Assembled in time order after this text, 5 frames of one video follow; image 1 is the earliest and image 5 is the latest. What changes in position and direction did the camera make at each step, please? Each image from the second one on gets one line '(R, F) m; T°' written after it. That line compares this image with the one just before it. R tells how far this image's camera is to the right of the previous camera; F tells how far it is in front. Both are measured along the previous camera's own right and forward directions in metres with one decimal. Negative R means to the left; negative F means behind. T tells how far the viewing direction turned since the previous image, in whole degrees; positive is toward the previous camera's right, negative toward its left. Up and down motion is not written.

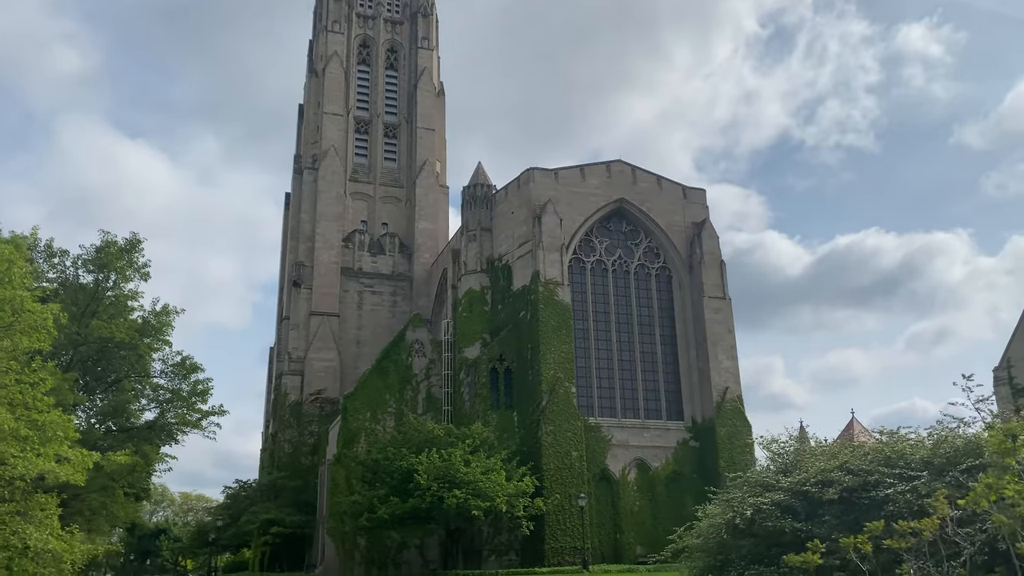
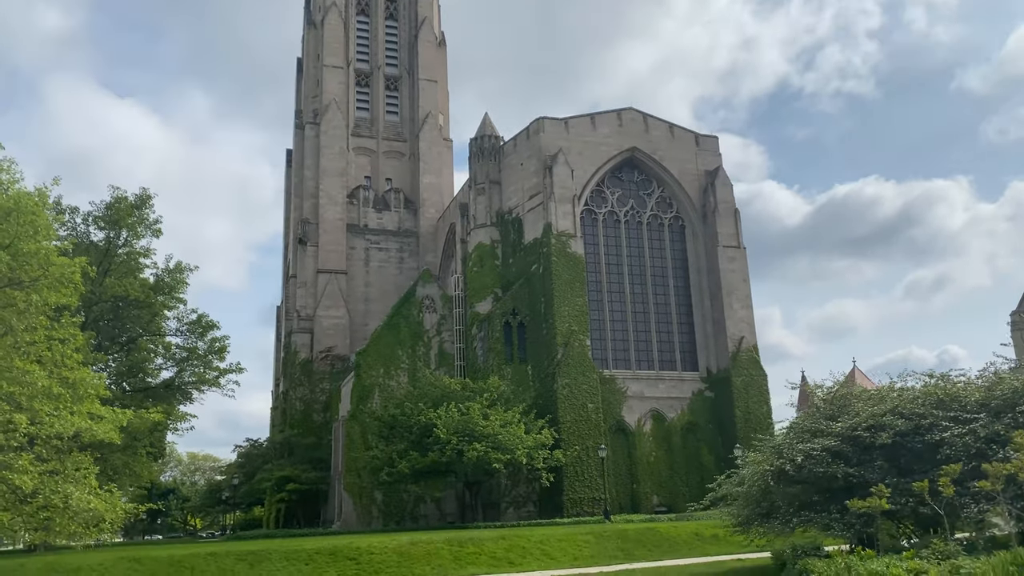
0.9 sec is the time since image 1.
(-0.7, +0.4) m; 0°
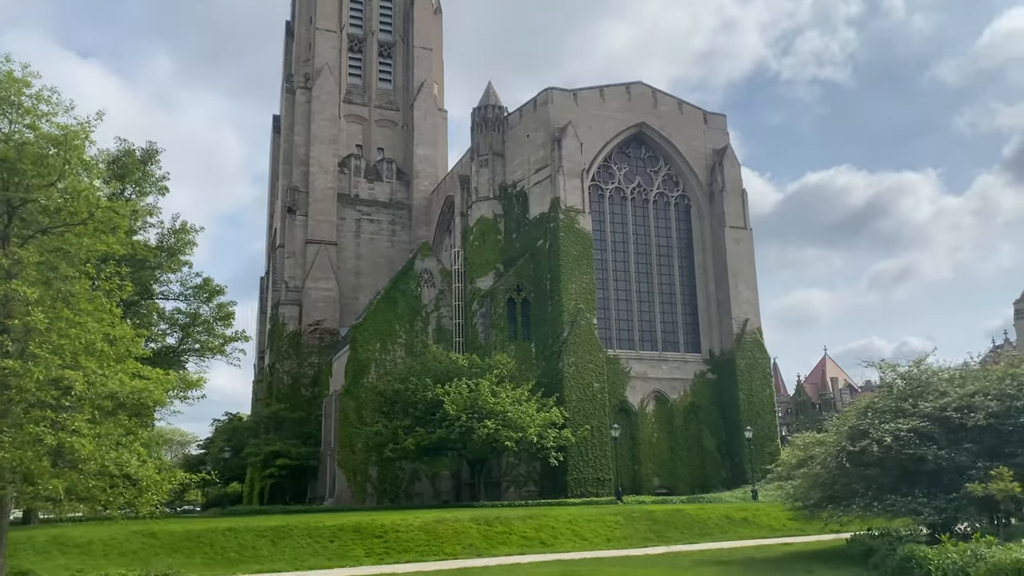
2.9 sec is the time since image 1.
(-1.6, +0.9) m; +2°
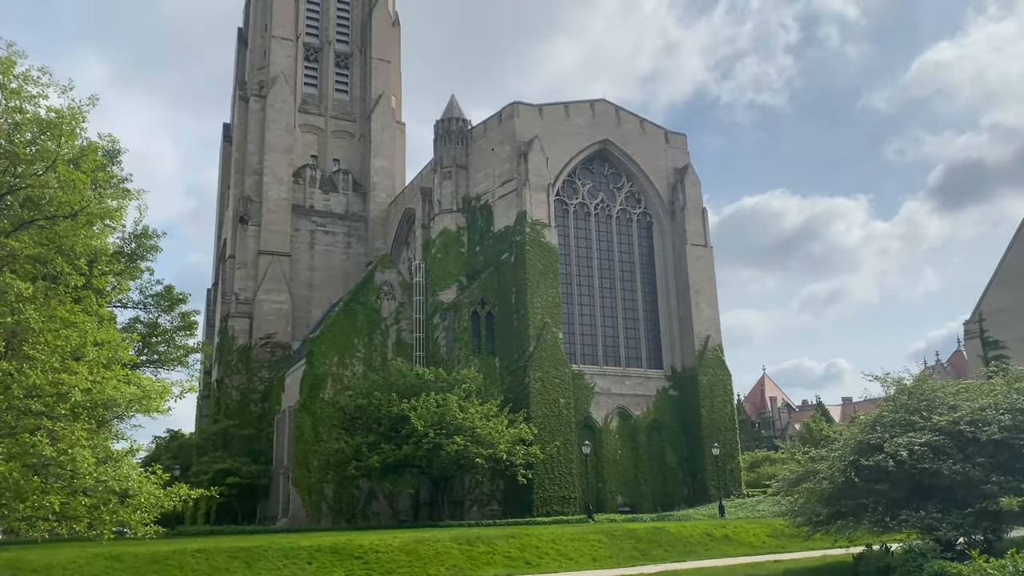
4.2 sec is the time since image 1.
(-1.1, +0.6) m; +4°
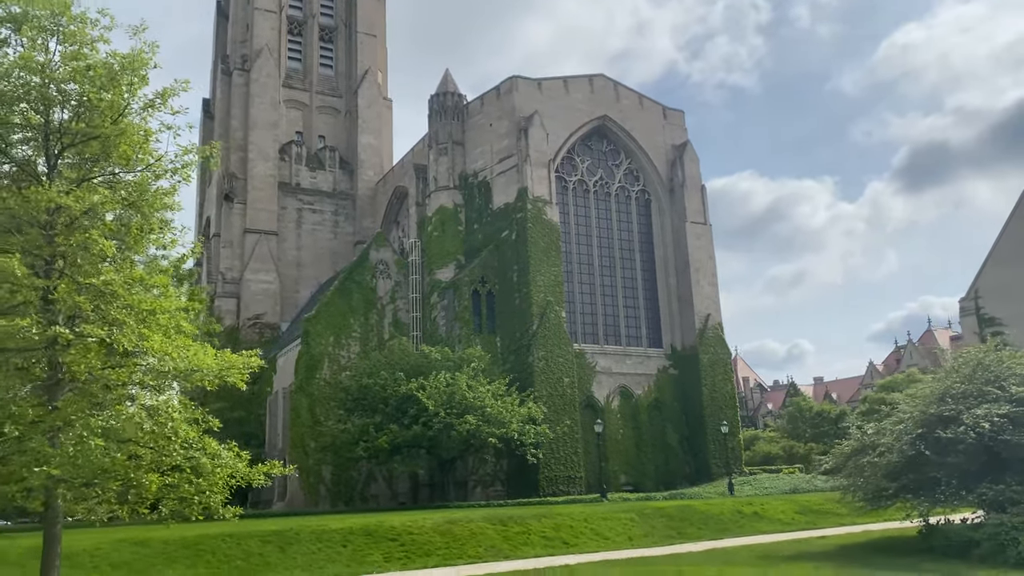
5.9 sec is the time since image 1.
(-1.5, +0.6) m; +2°
